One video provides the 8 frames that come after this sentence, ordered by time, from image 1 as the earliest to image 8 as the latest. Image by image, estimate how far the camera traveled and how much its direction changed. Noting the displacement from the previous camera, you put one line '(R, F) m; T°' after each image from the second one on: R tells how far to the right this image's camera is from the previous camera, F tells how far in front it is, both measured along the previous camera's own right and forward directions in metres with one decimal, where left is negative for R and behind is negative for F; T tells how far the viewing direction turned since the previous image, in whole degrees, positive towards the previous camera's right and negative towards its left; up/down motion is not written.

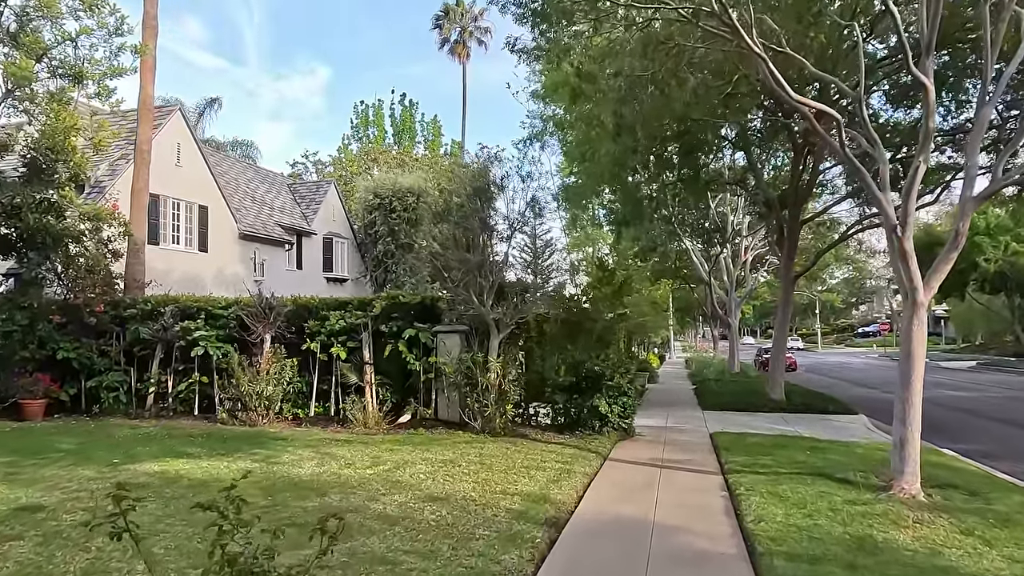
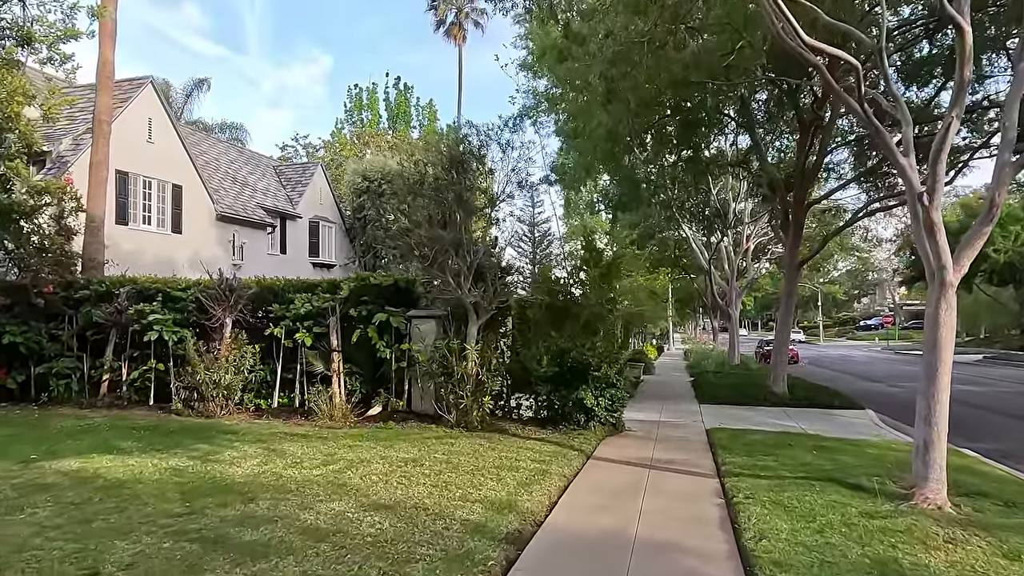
(+0.3, +0.9) m; 0°
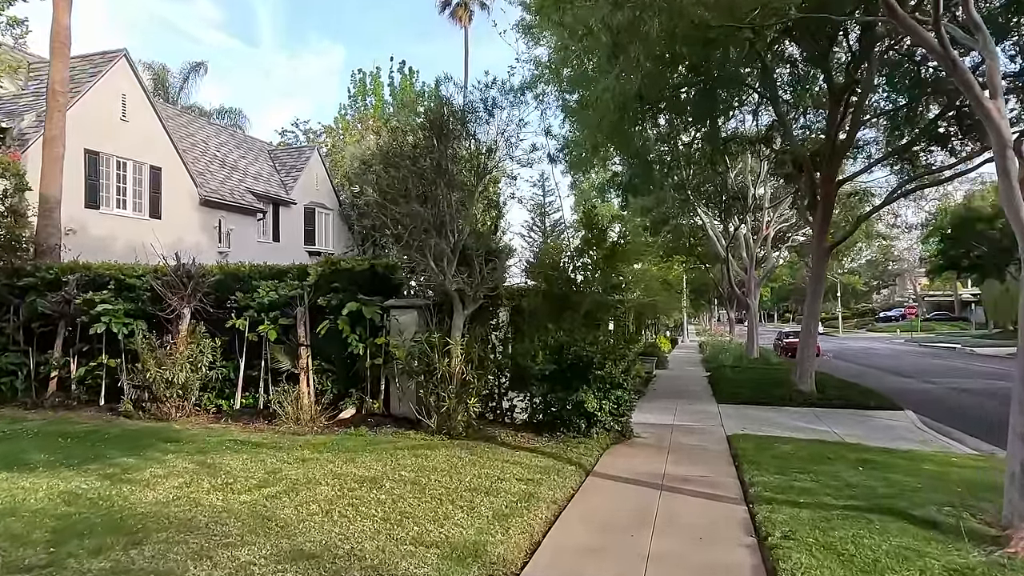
(+0.3, +1.2) m; -1°
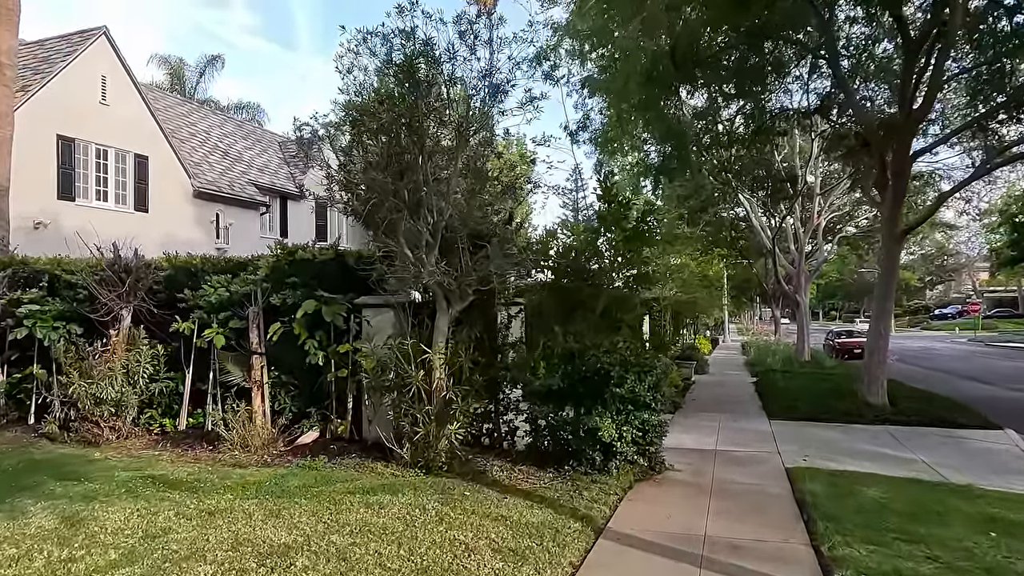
(+0.4, +1.7) m; -3°
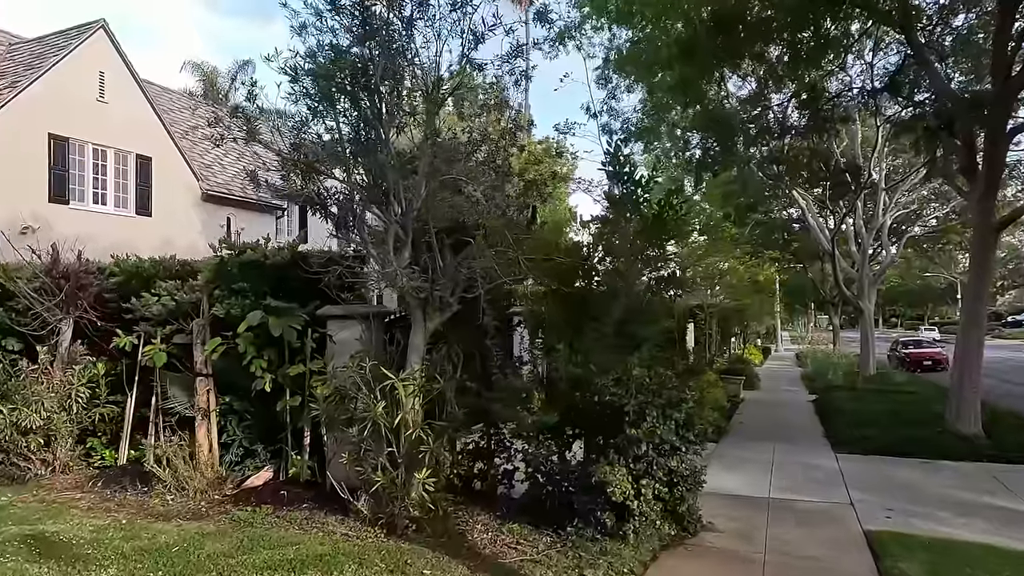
(+0.4, +1.4) m; -4°
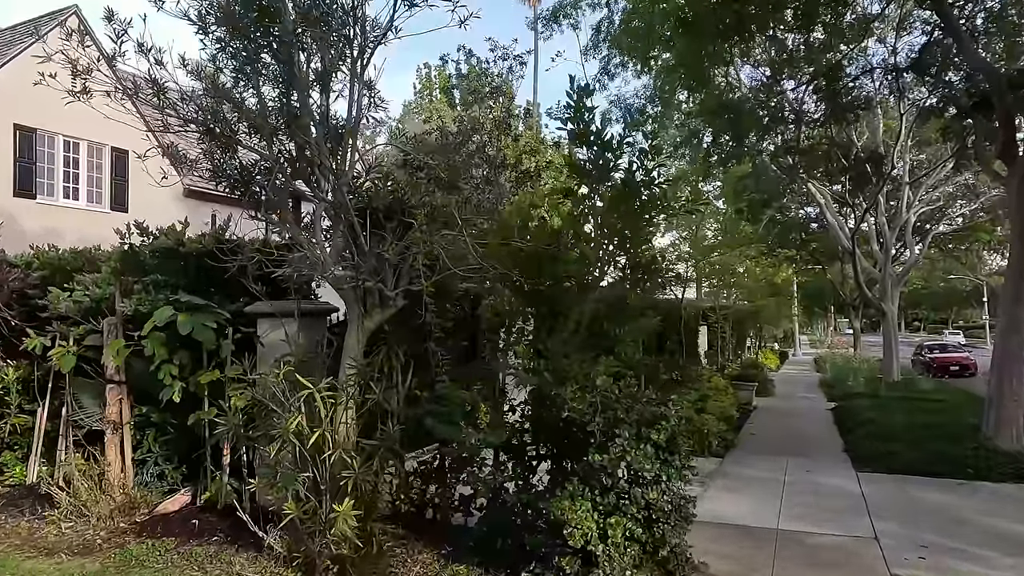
(+0.4, +0.9) m; -1°
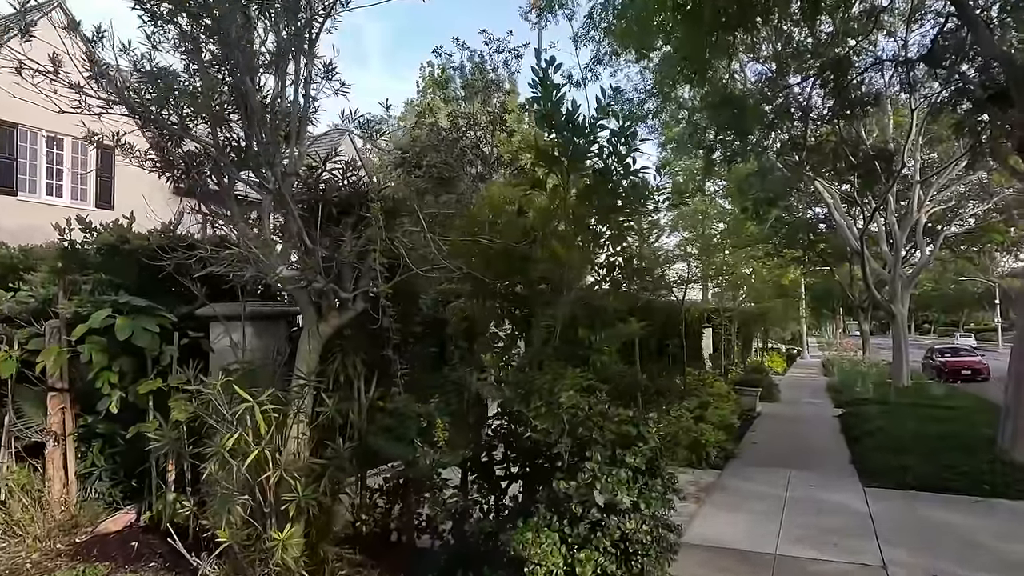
(+0.2, +0.4) m; -1°
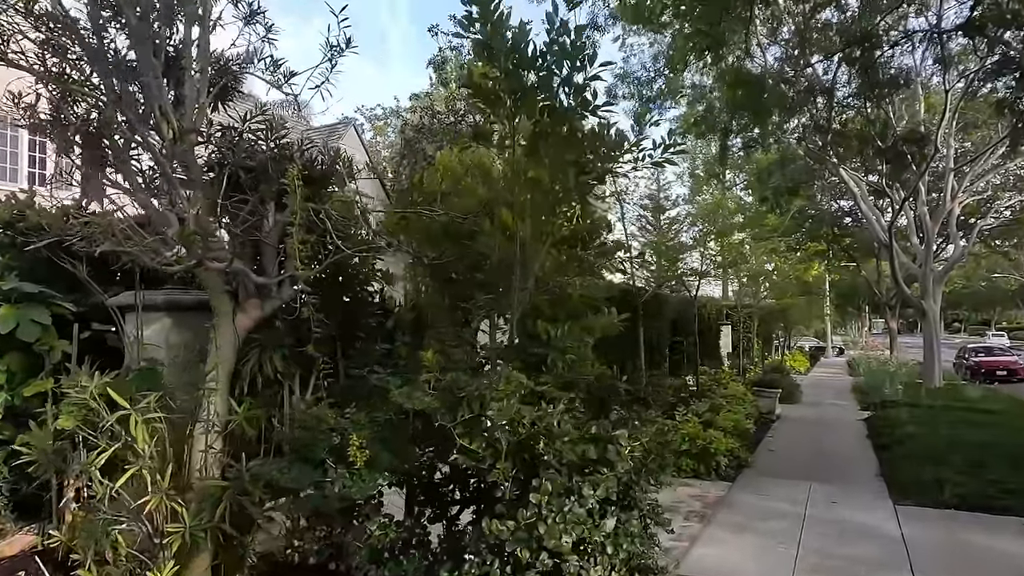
(+0.3, +0.7) m; -2°
